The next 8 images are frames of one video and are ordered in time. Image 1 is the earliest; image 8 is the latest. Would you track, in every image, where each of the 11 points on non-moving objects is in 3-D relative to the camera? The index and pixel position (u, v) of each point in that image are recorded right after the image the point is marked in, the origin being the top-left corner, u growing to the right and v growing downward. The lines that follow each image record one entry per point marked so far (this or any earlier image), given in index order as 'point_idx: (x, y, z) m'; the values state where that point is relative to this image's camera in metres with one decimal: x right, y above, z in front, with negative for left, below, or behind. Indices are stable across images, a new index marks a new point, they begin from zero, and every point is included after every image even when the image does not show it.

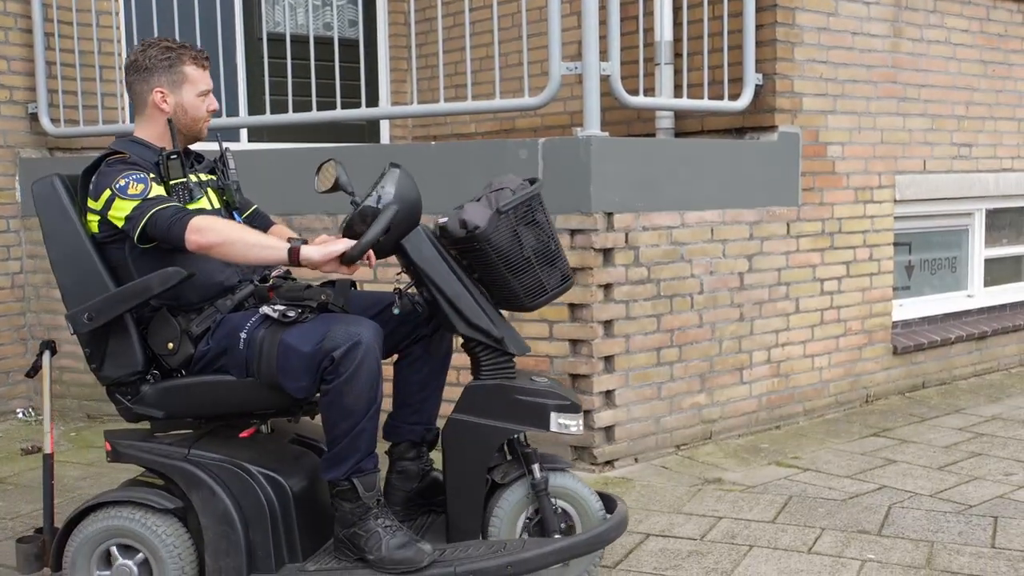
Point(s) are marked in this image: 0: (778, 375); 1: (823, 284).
0: (+1.6, -0.5, +7.0) m
1: (+1.9, 0.0, +7.2) m
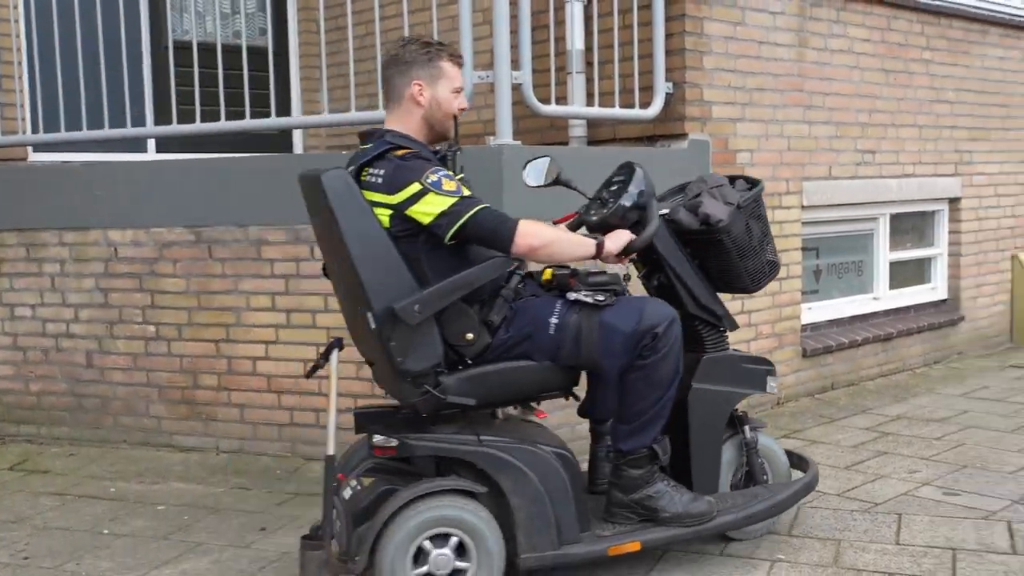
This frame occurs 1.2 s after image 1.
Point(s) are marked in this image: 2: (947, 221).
0: (+1.1, -0.6, +7.1) m
1: (+1.4, 0.0, +7.3) m
2: (+3.5, +0.5, +9.3) m
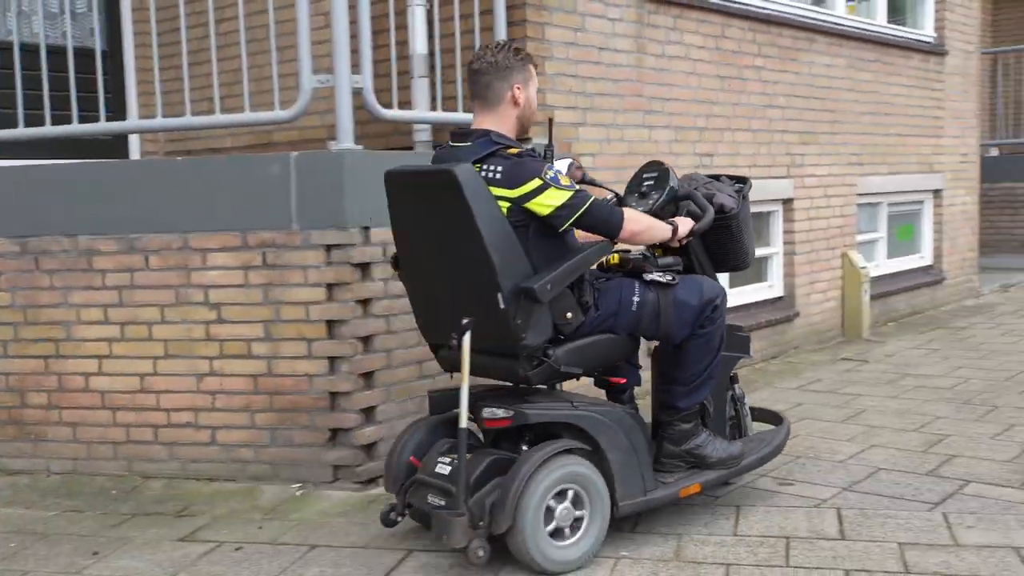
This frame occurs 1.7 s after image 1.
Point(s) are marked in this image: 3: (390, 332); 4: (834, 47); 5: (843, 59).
0: (+0.2, -0.6, +7.1) m
1: (+0.4, 0.0, +7.4) m
2: (+2.2, +0.6, +9.7) m
3: (-0.6, -0.2, +6.4) m
4: (+2.7, +2.1, +9.9) m
5: (+2.1, +1.5, +7.4) m
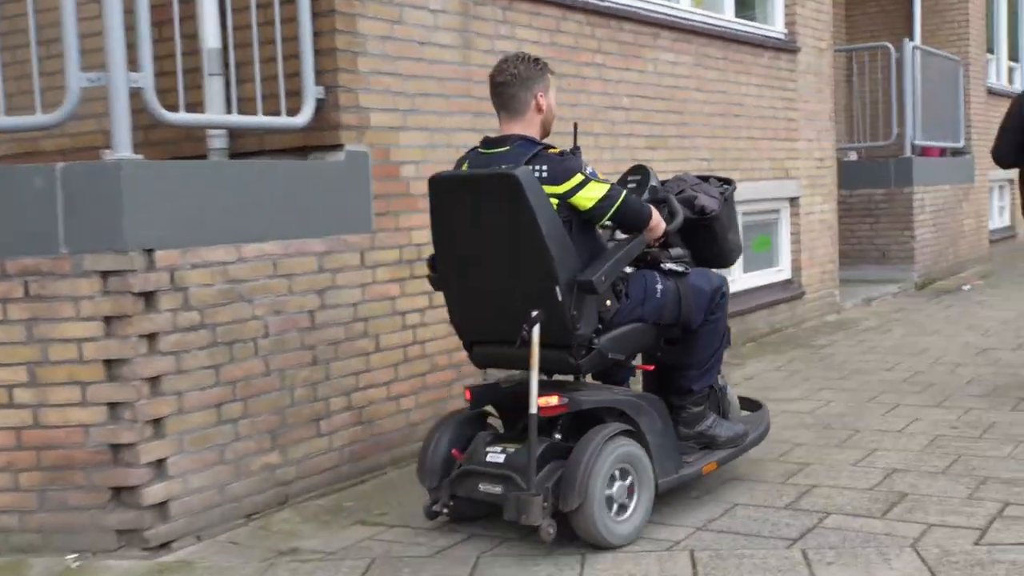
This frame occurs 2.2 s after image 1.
0: (-0.8, -0.7, +6.2) m
1: (-0.6, -0.2, +6.5) m
2: (+0.9, +0.4, +9.0) m
3: (-1.5, -0.4, +5.4) m
4: (+1.3, +1.9, +9.3) m
5: (+1.0, +1.4, +6.8) m
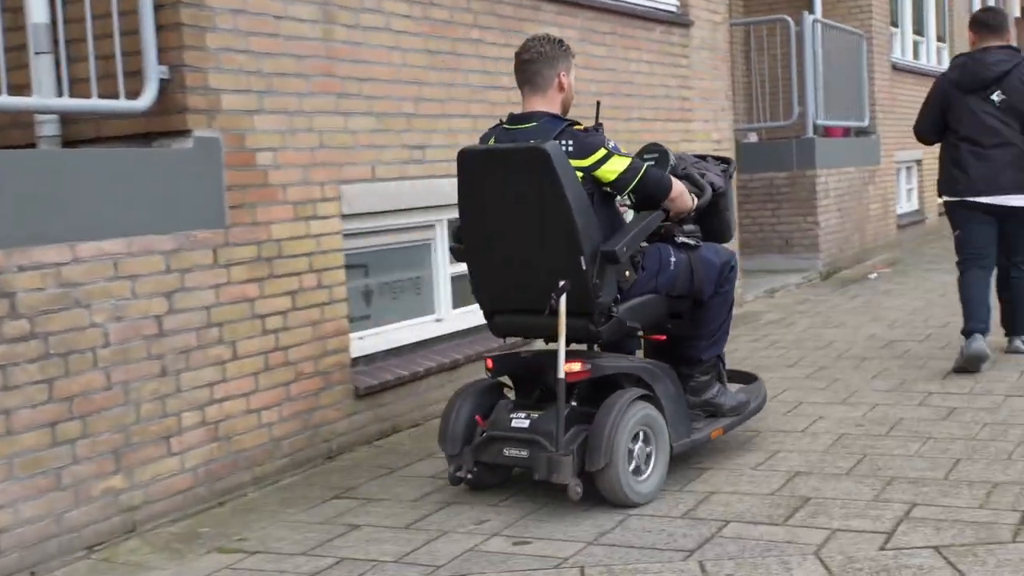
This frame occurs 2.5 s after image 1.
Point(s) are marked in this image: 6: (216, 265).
0: (-1.4, -0.7, +5.6) m
1: (-1.3, -0.2, +5.9) m
2: (+0.1, +0.5, +8.5) m
3: (-2.1, -0.4, +4.7) m
4: (+0.5, +2.0, +8.8) m
5: (+0.3, +1.4, +6.2) m
6: (-1.4, +0.1, +5.6) m
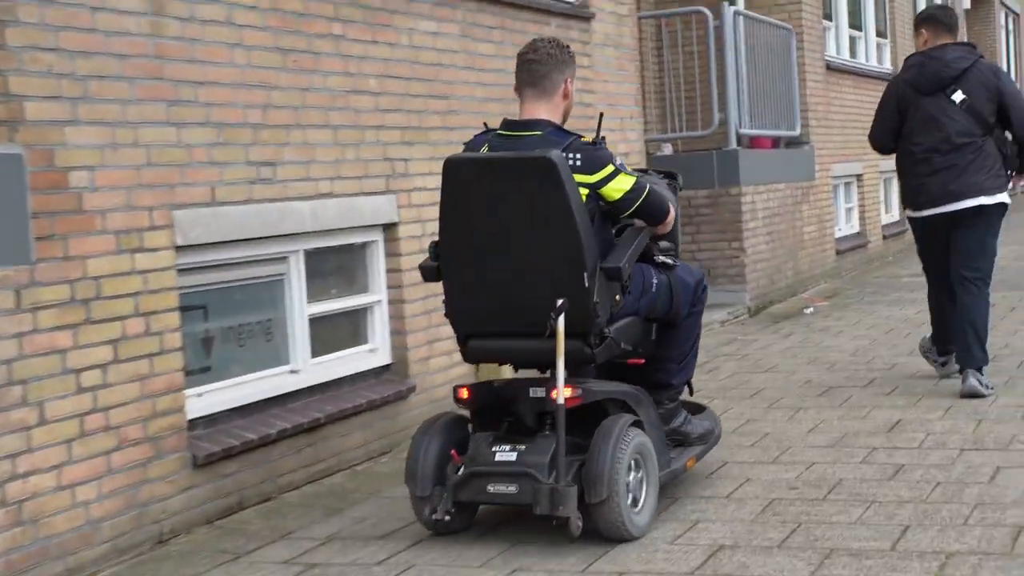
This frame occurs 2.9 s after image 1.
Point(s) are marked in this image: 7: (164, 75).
0: (-2.0, -0.9, +4.6) m
1: (-1.8, -0.4, +4.8) m
2: (-0.6, +0.3, +7.5) m
3: (-2.6, -0.6, +3.6) m
4: (-0.2, +1.8, +7.8) m
5: (-0.2, +1.2, +5.3) m
6: (-2.0, -0.1, +4.6) m
7: (-1.6, +1.0, +5.5) m
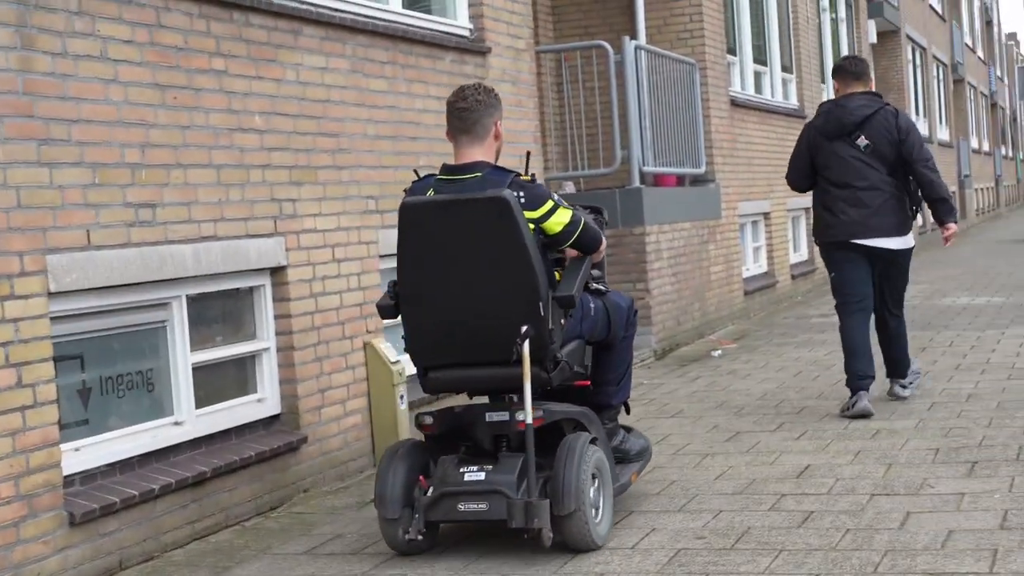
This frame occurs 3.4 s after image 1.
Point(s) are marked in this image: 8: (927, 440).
0: (-2.4, -1.1, +4.3) m
1: (-2.2, -0.6, +4.6) m
2: (-1.1, 0.0, +7.3) m
3: (-3.0, -0.8, +3.3) m
4: (-0.8, +1.6, +7.7) m
5: (-0.7, +1.0, +5.1) m
6: (-2.4, -0.3, +4.3) m
7: (-2.0, +0.8, +5.2) m
8: (+1.7, -0.6, +4.9) m
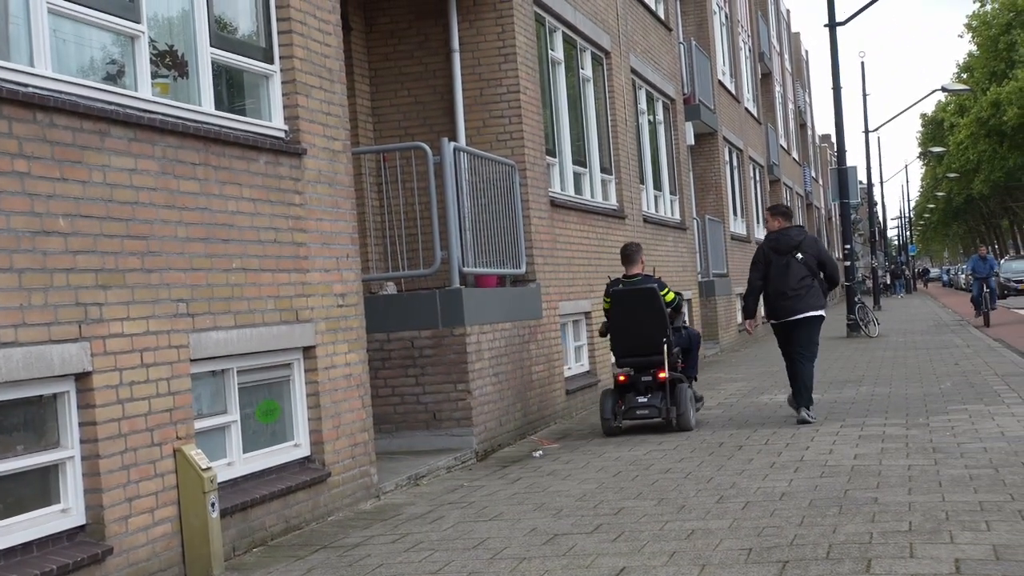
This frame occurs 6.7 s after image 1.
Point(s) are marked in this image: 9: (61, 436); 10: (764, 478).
0: (-3.1, -1.5, +4.0) m
1: (-3.0, -1.0, +4.3) m
2: (-2.1, -0.5, +7.1) m
3: (-3.6, -1.2, +3.0) m
4: (-1.8, +1.1, +7.6) m
5: (-1.5, +0.6, +5.0) m
6: (-3.1, -0.7, +4.0) m
7: (-2.8, +0.4, +5.0) m
8: (+1.0, -1.1, +4.9) m
9: (-1.8, -0.6, +4.6) m
10: (+1.3, -0.9, +5.8) m
